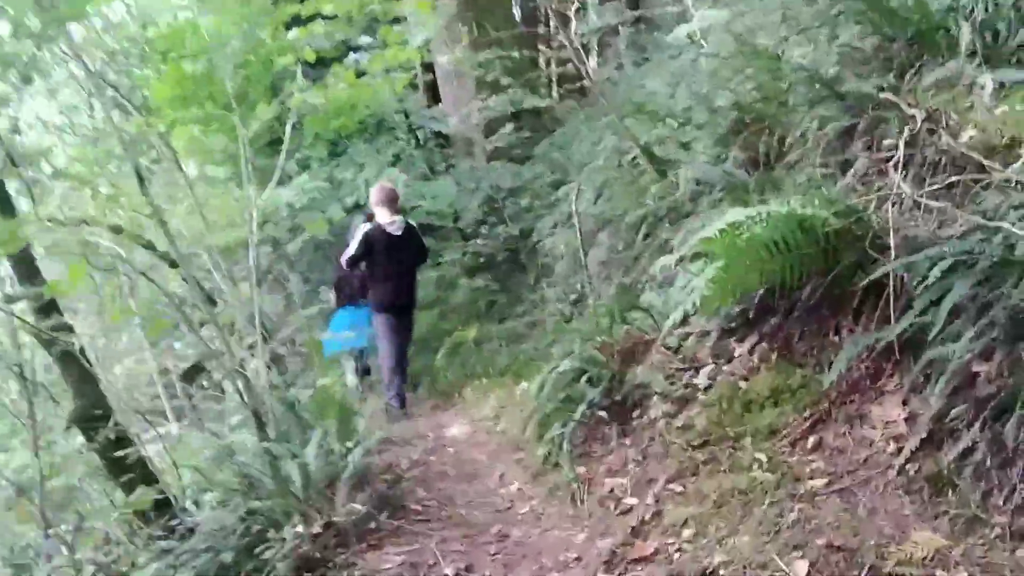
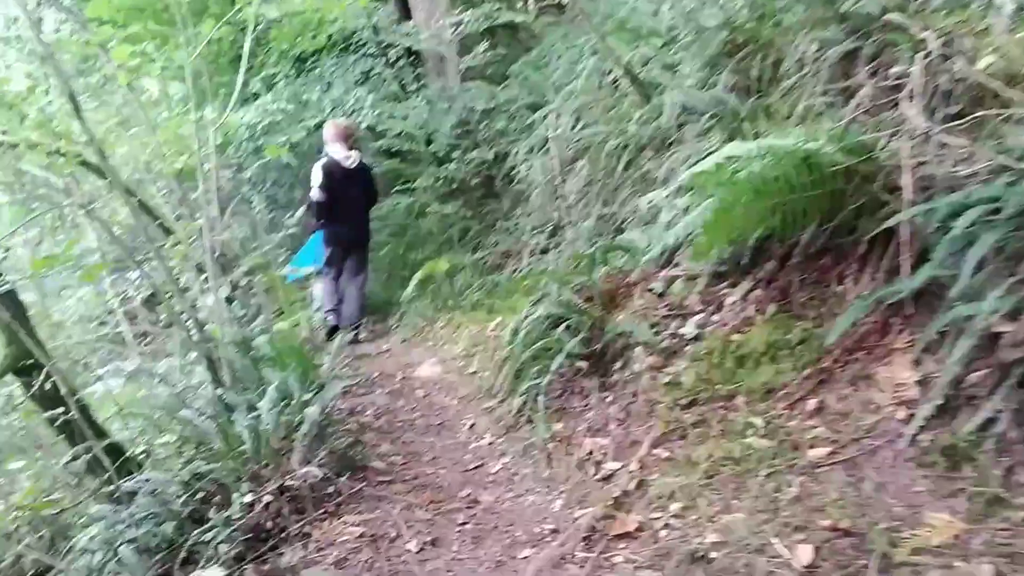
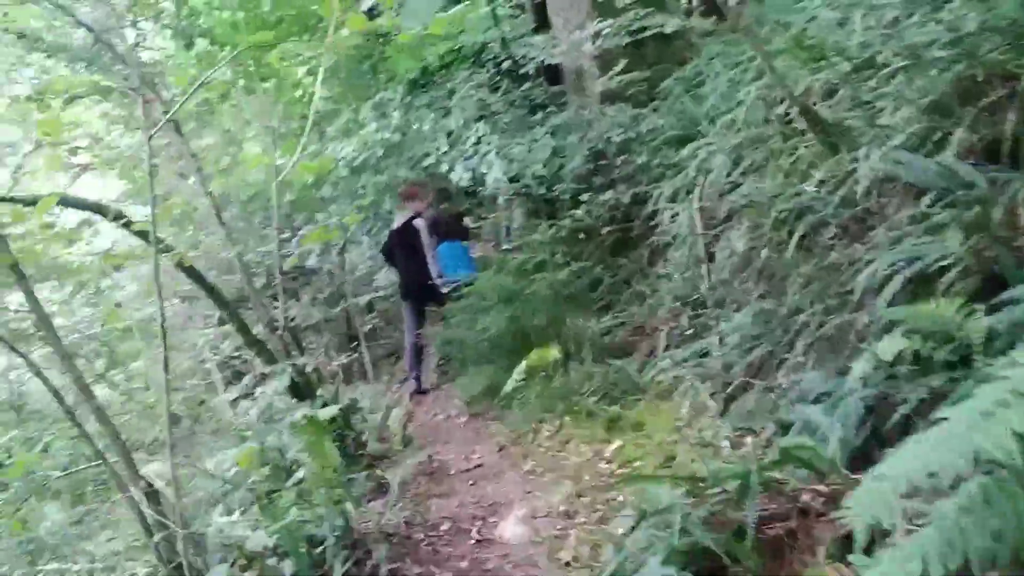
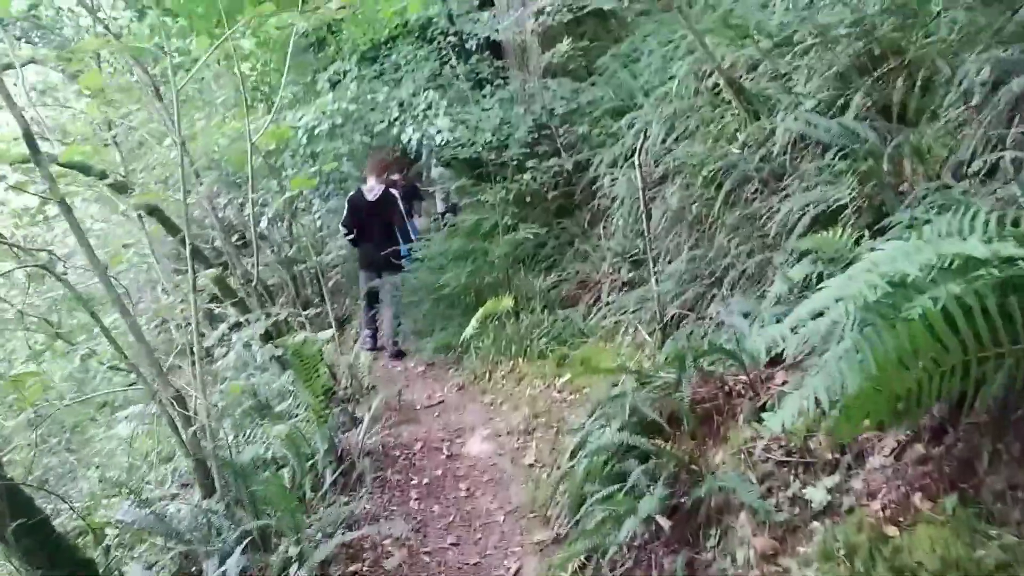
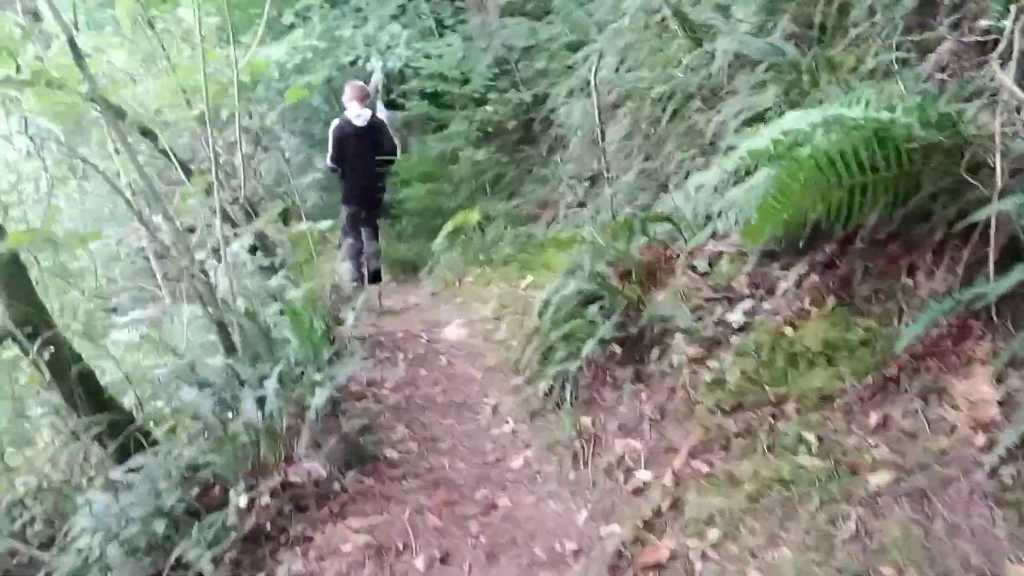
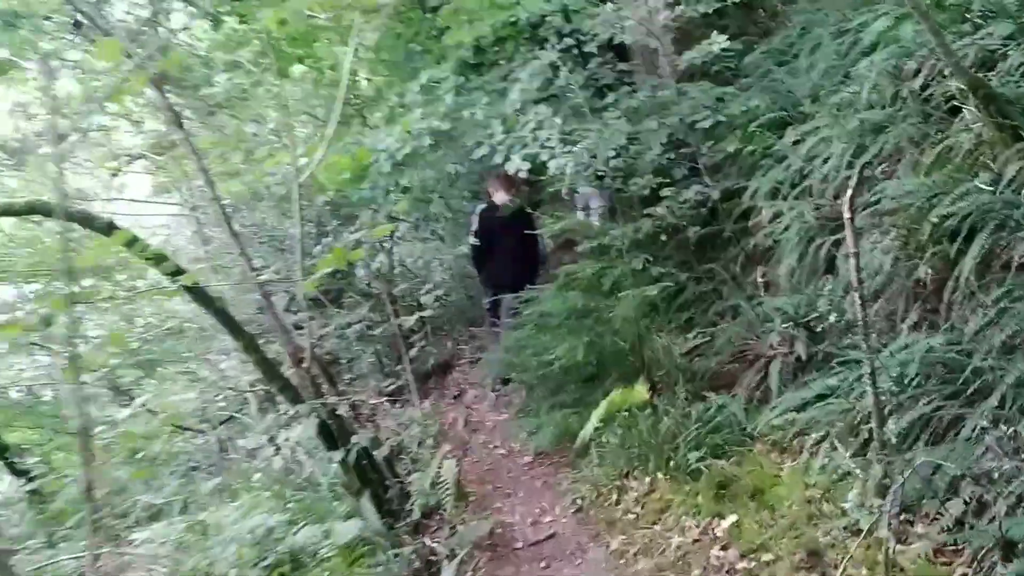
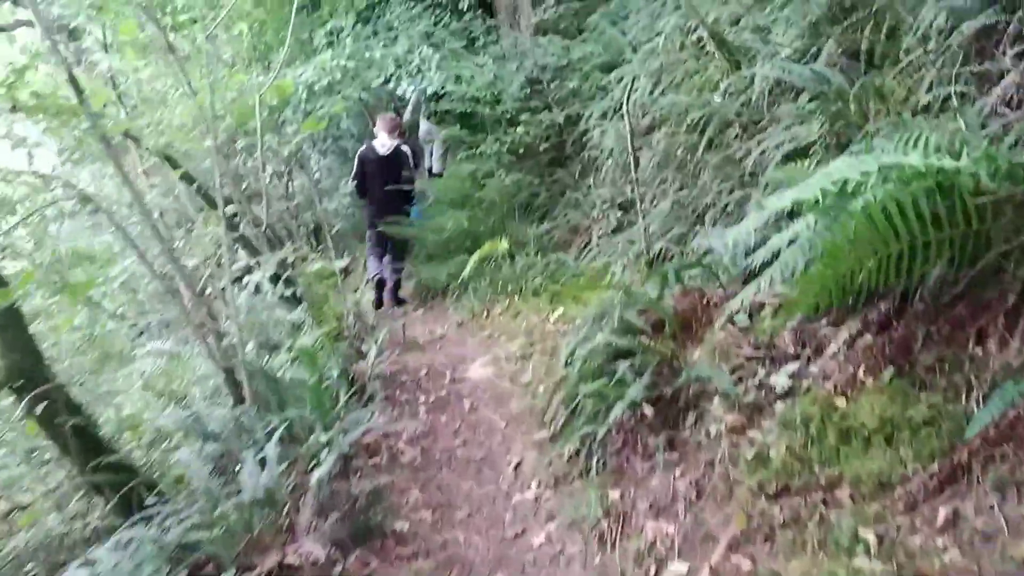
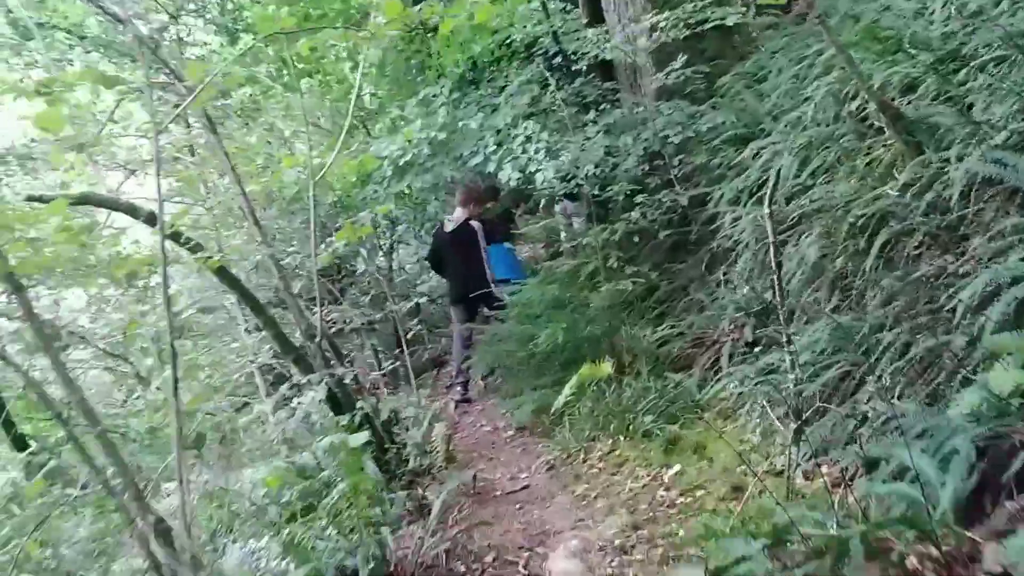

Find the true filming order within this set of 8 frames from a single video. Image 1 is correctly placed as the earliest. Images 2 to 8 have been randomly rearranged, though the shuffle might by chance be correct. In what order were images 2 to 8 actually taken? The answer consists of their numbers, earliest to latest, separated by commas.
2, 5, 7, 4, 3, 8, 6
